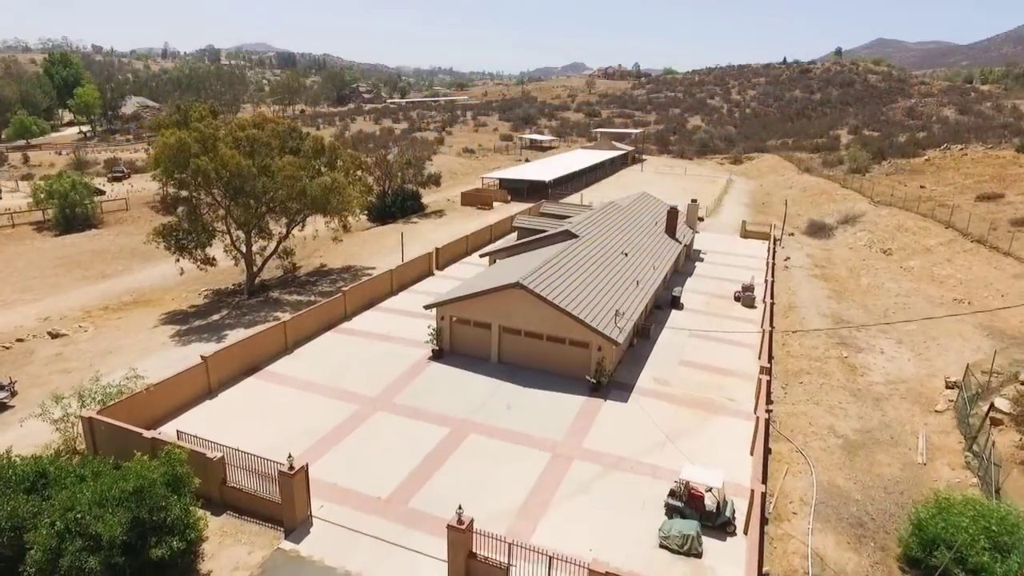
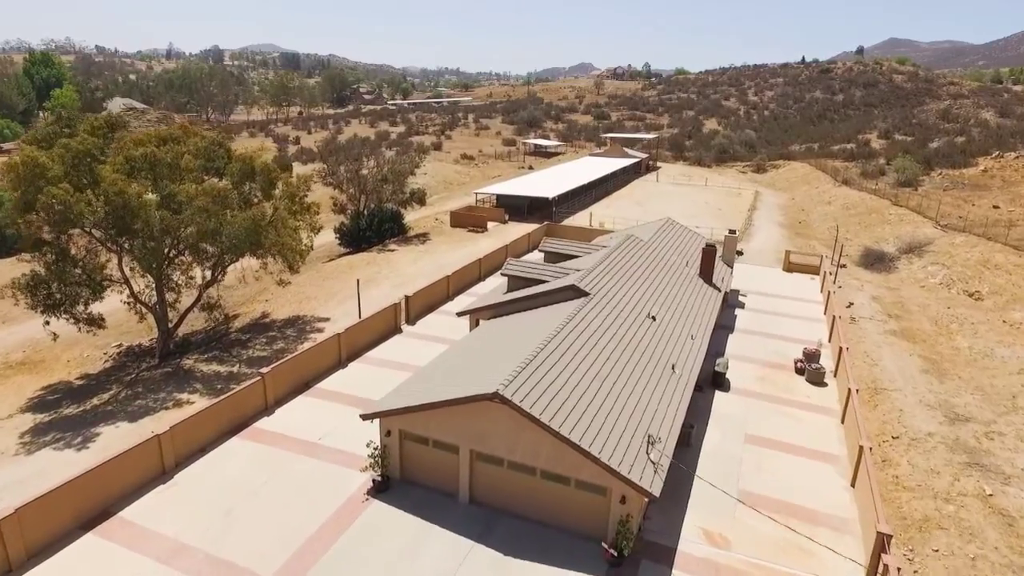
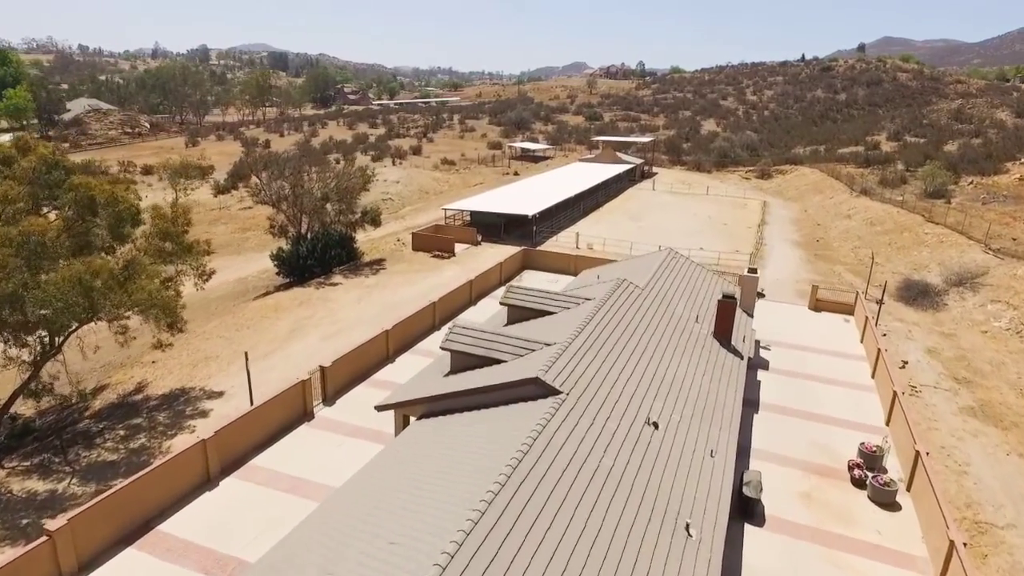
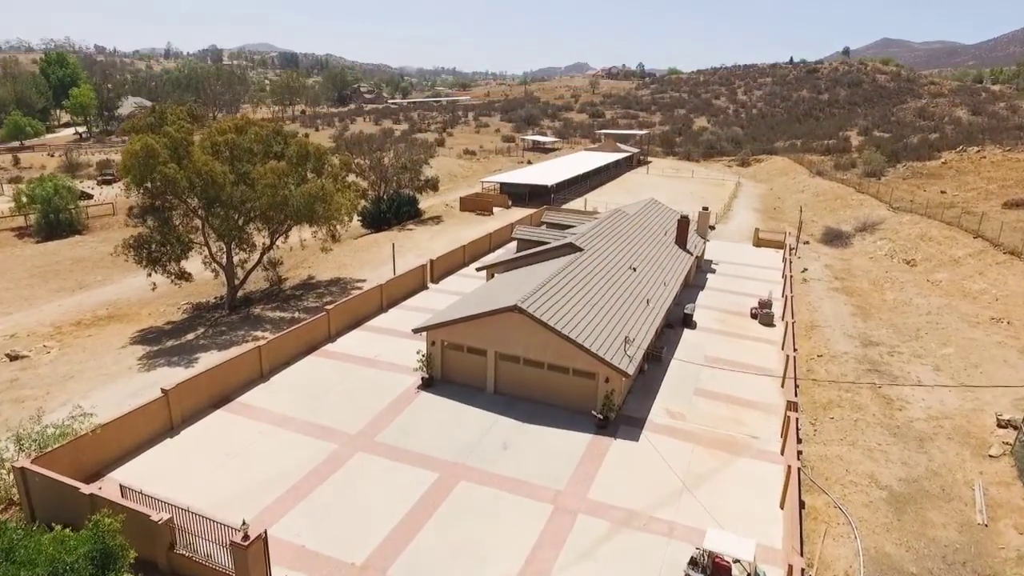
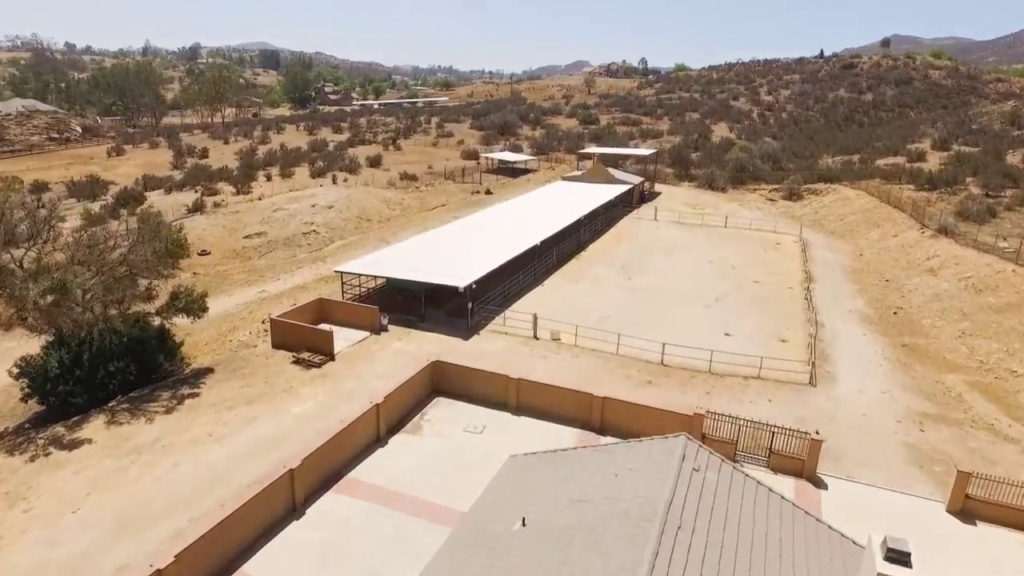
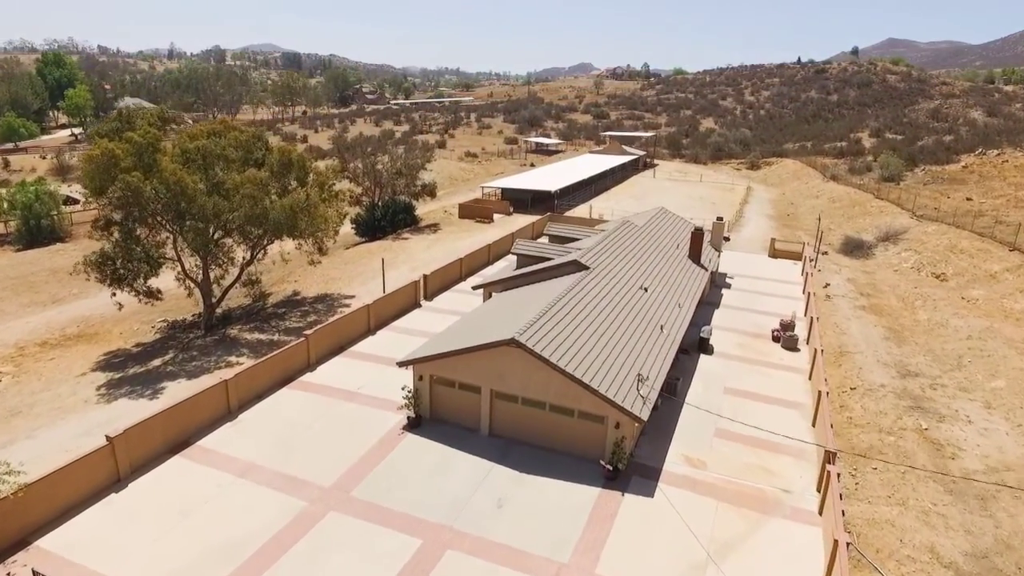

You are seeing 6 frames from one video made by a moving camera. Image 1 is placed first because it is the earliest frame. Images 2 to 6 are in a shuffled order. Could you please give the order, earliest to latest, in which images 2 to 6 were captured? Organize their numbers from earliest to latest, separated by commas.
4, 6, 2, 3, 5
